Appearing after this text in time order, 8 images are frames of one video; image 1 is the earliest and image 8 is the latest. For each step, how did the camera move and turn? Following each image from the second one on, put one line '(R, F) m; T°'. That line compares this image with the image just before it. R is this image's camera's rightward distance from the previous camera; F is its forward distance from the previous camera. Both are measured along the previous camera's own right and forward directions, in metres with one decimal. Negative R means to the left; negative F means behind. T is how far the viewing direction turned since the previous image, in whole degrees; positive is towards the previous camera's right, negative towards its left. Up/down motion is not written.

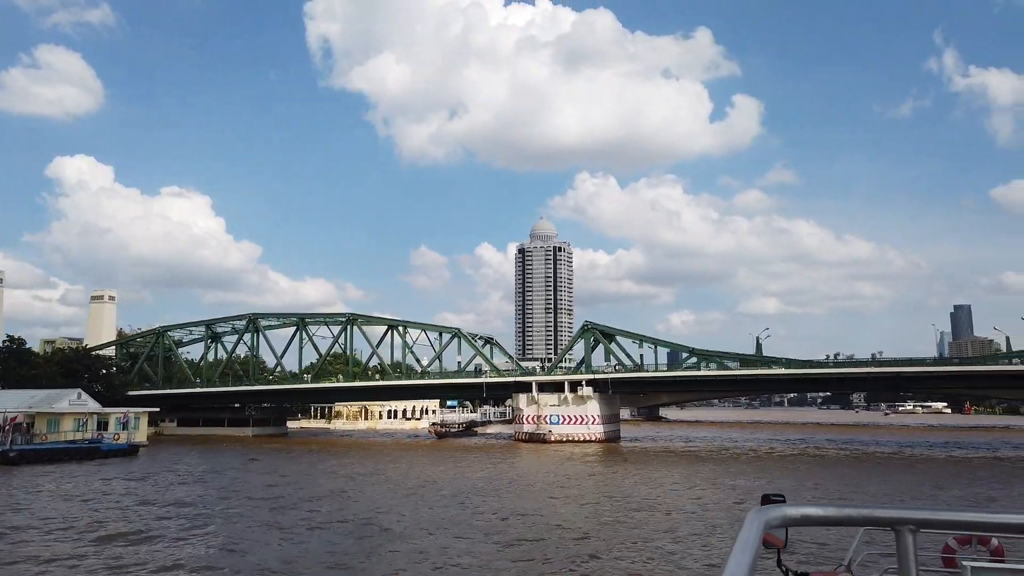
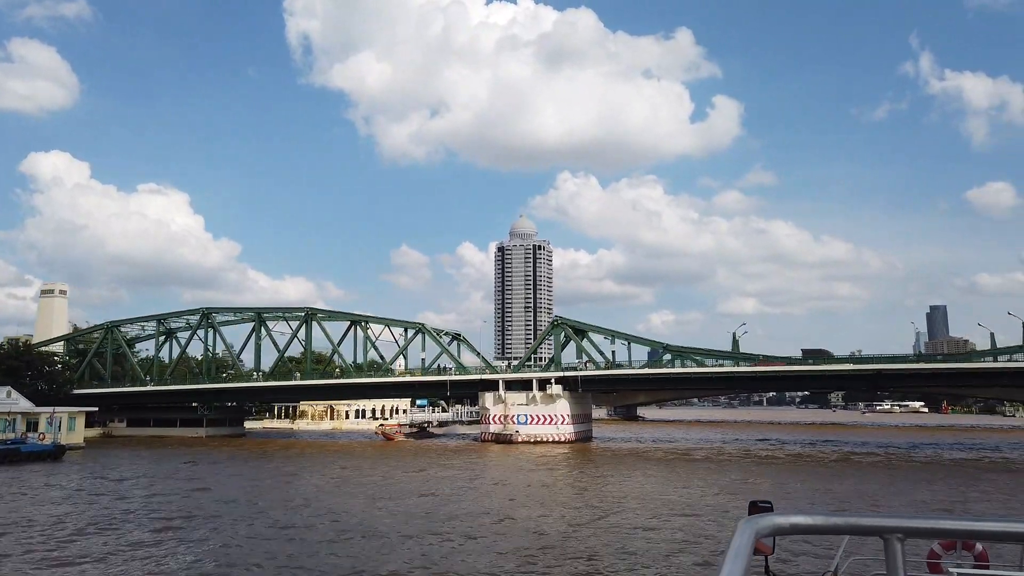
(+1.2, +2.9) m; +2°
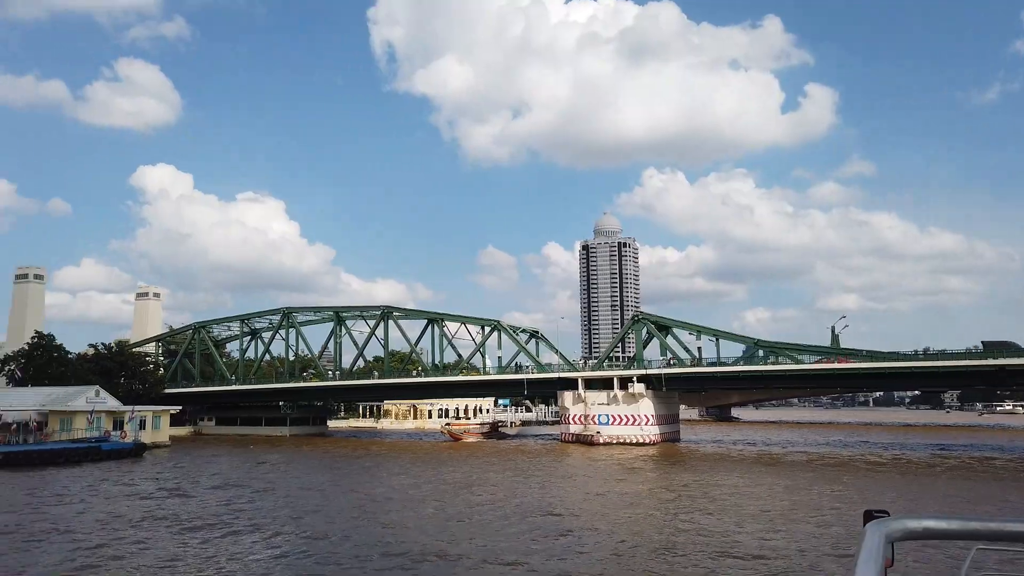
(+0.6, +2.4) m; -7°
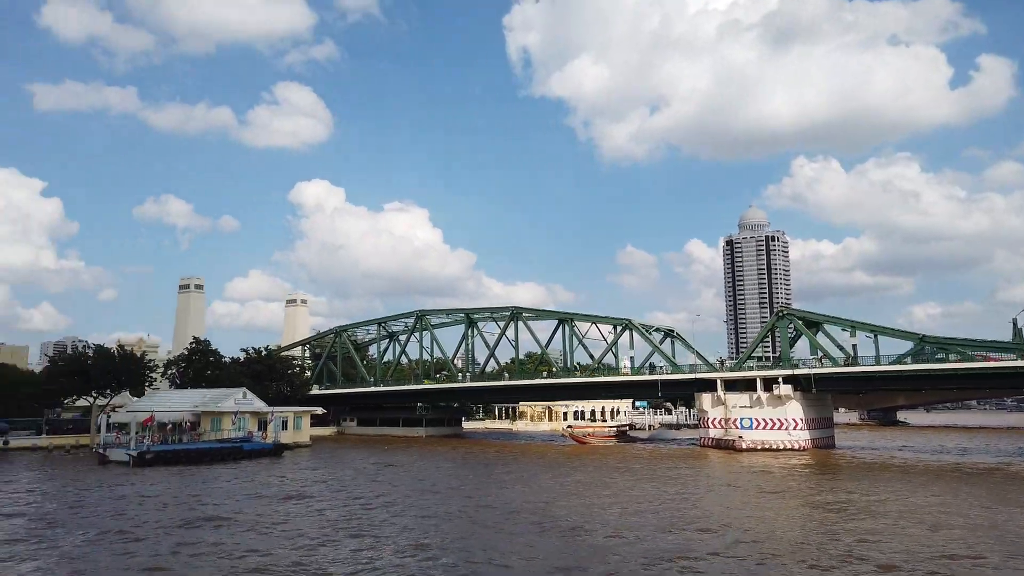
(+0.7, +1.9) m; -11°
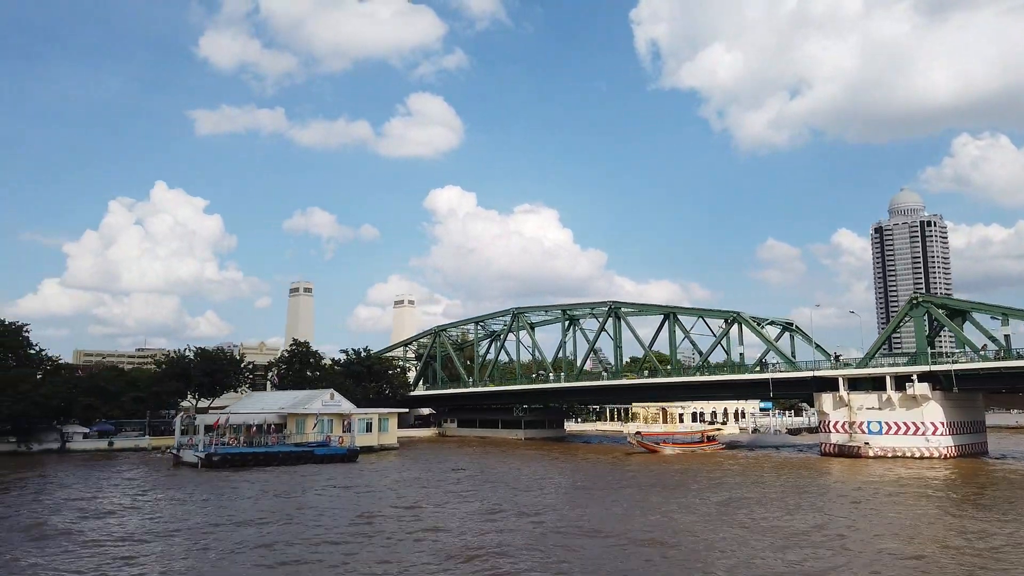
(+2.8, +3.6) m; -10°
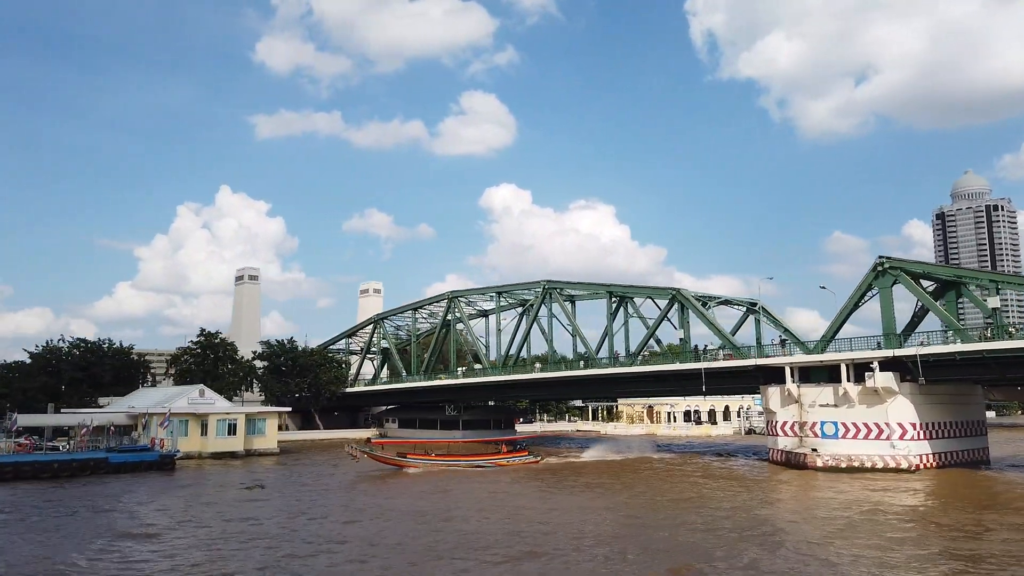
(+9.7, +8.6) m; -4°
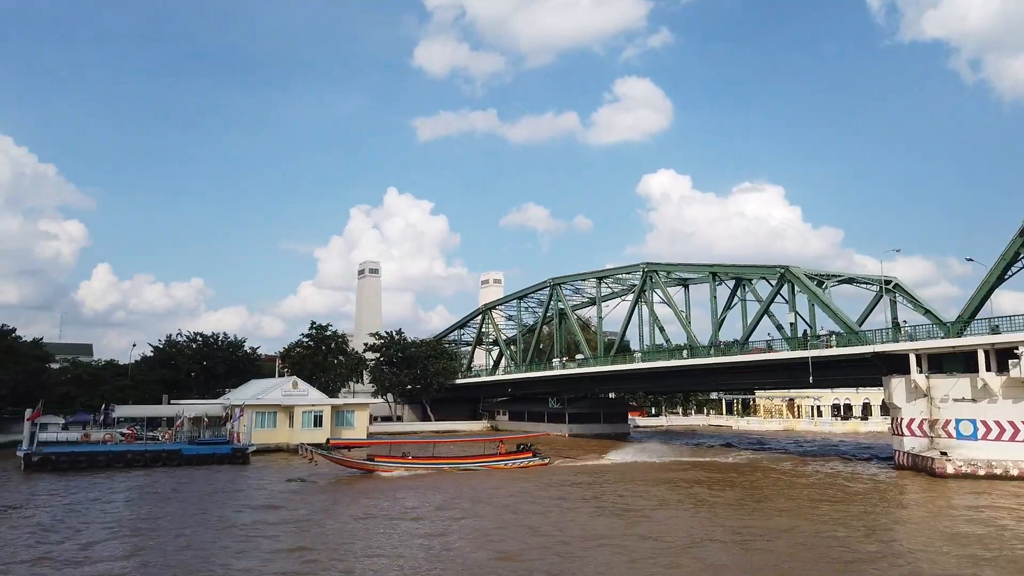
(+4.0, +3.4) m; -12°
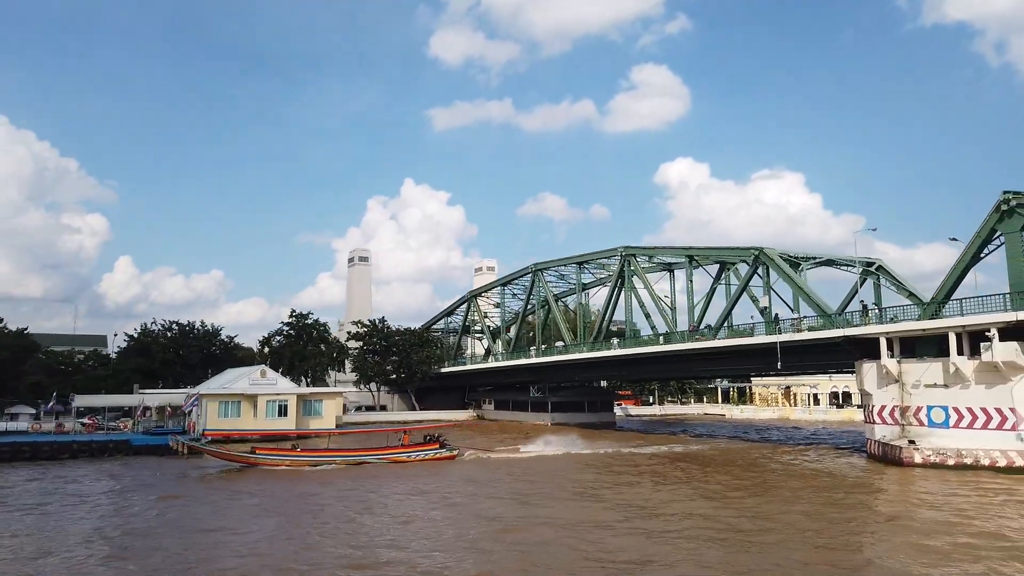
(+2.7, +1.4) m; -1°
